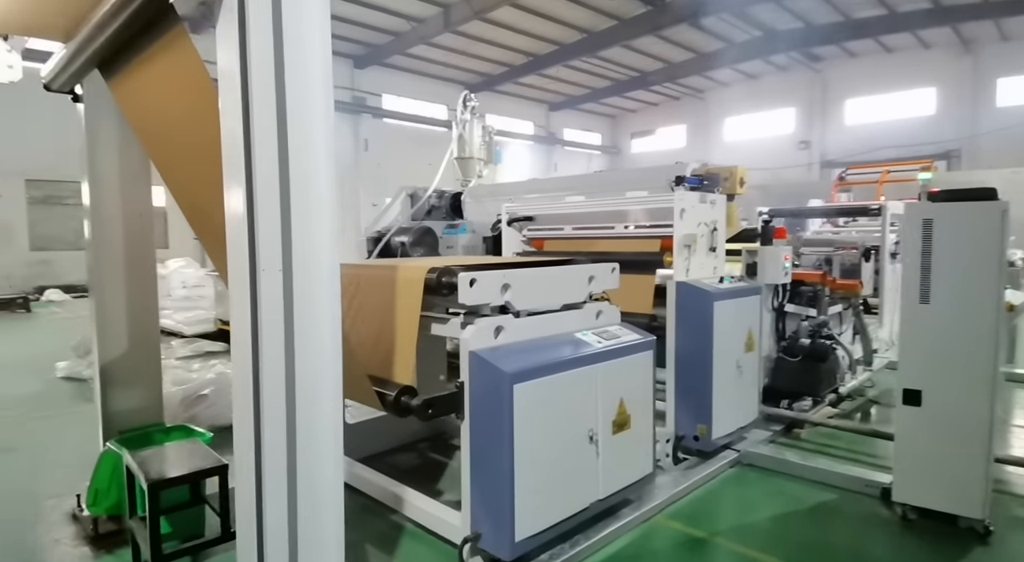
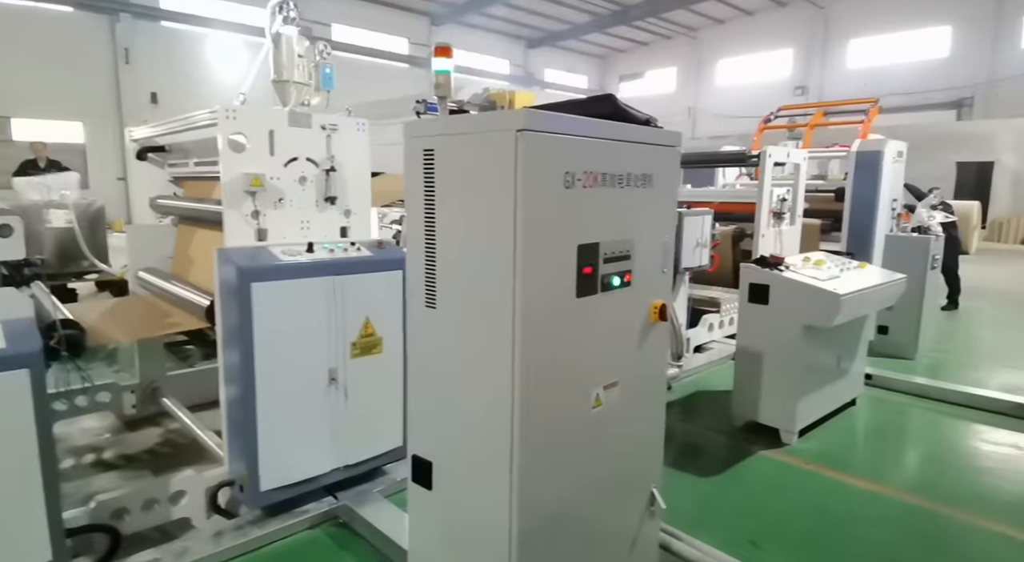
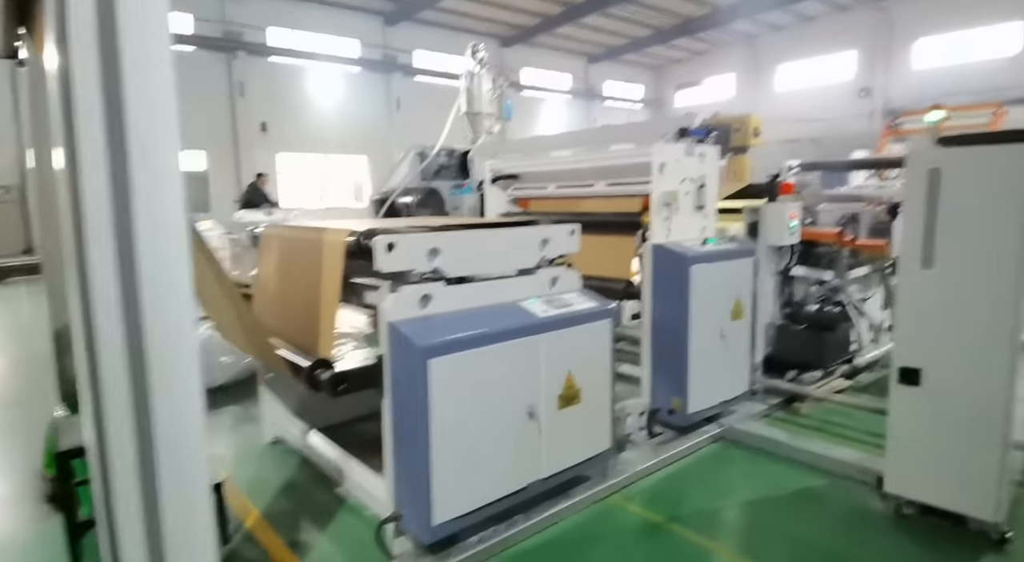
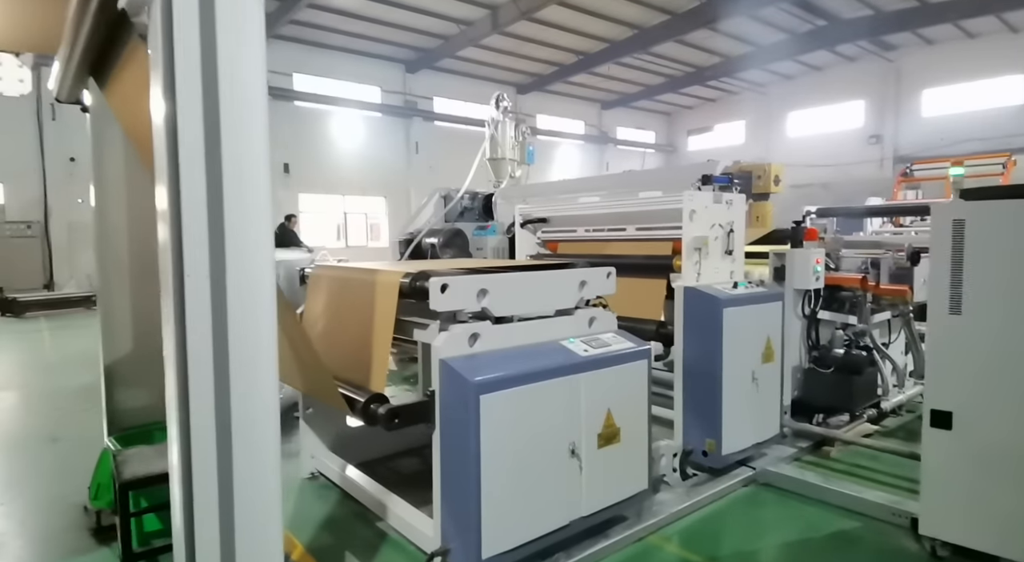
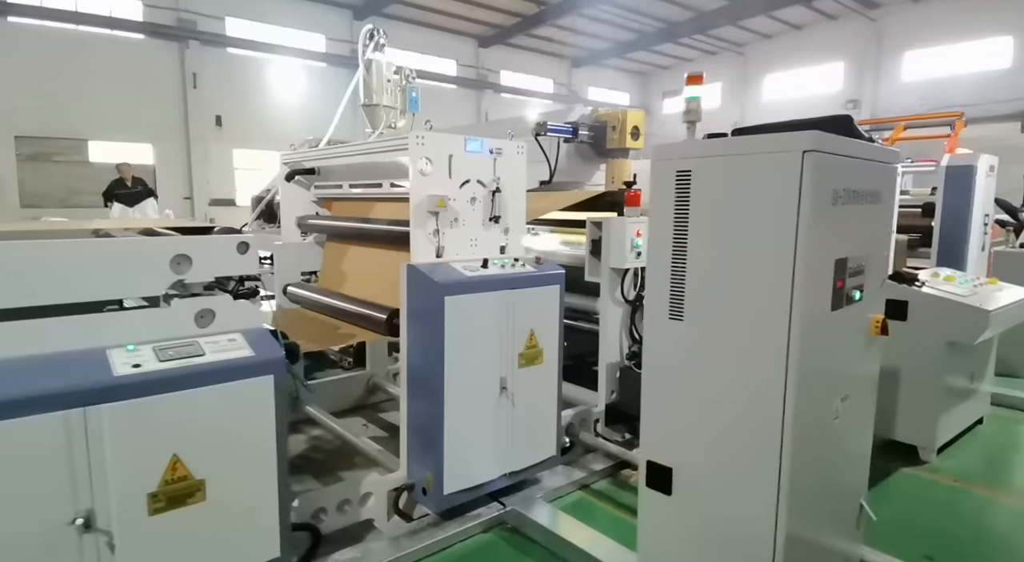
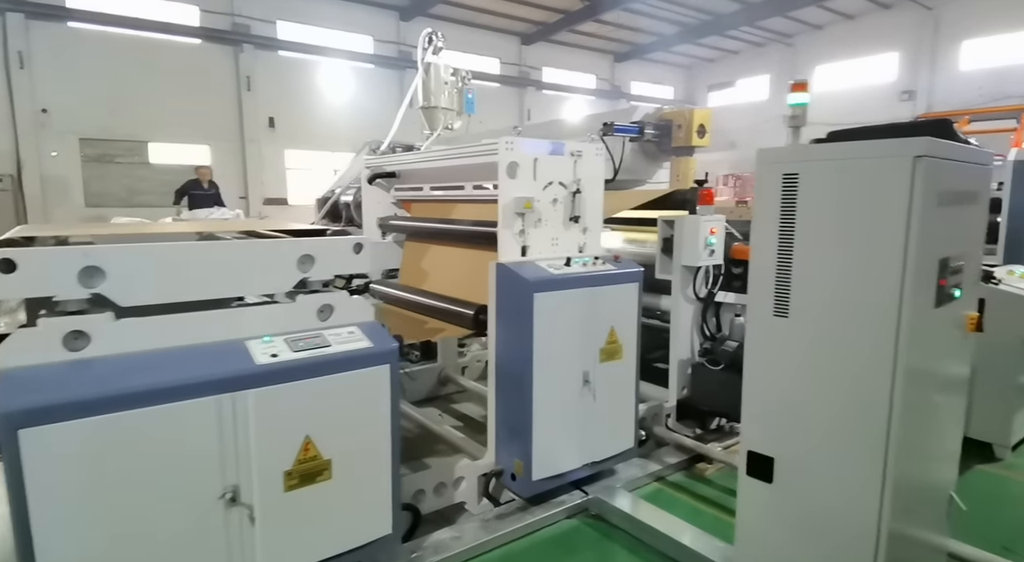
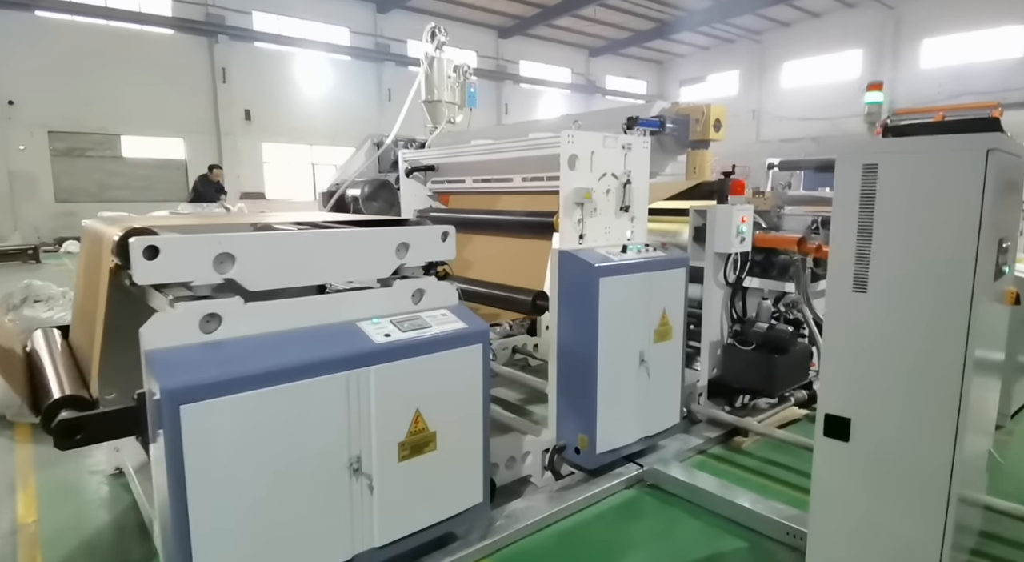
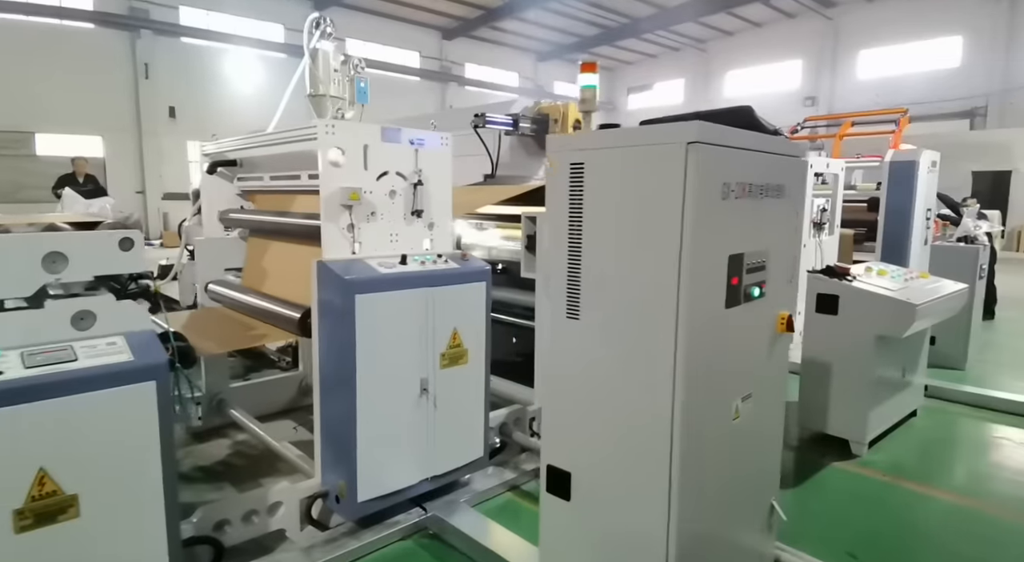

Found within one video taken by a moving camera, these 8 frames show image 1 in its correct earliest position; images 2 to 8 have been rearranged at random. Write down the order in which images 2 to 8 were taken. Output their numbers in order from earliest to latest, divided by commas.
4, 3, 7, 6, 5, 8, 2
